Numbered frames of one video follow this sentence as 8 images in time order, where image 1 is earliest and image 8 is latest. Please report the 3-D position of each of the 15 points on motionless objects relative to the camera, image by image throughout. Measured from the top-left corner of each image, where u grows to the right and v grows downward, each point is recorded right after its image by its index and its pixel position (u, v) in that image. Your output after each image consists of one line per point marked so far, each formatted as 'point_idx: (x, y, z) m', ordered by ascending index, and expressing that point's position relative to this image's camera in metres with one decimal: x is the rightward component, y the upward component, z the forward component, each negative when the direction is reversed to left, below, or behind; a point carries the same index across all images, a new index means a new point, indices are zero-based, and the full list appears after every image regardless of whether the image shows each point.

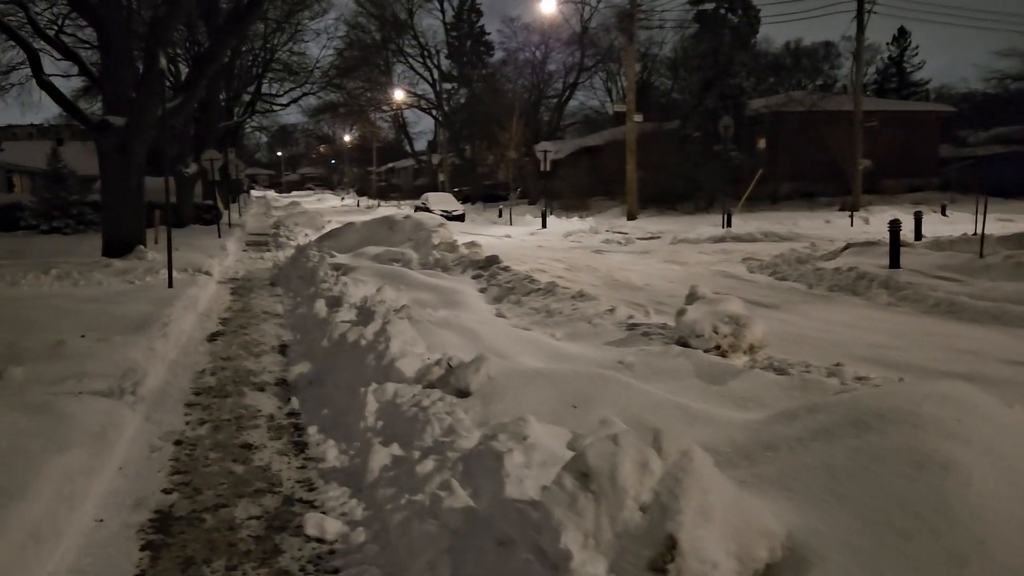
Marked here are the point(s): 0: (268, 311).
0: (-3.6, -0.3, +11.7) m
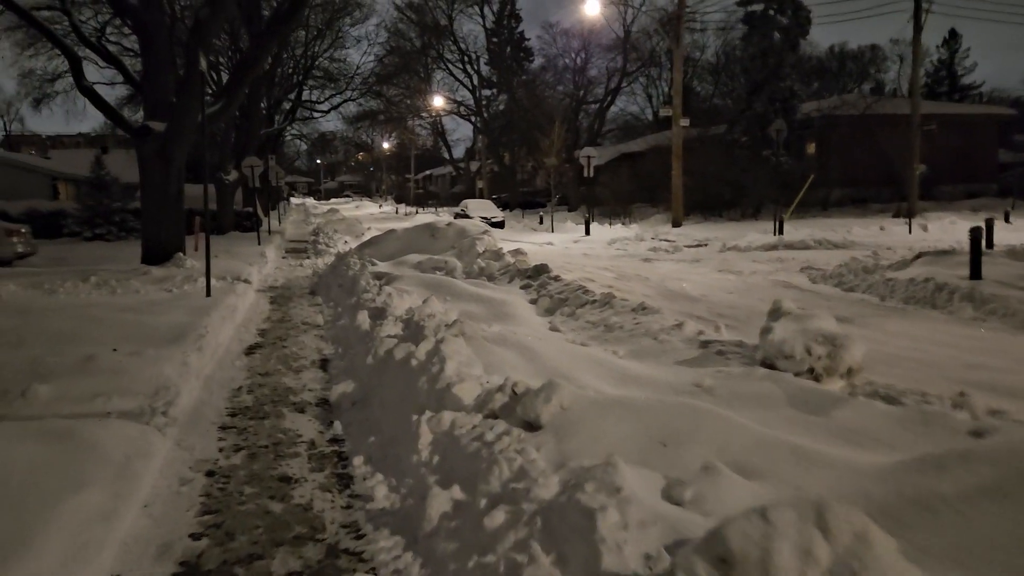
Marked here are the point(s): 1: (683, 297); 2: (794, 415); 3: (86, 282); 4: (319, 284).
0: (-2.9, -0.5, +11.2) m
1: (+2.7, -0.1, +12.4) m
2: (+1.8, -0.8, +5.0) m
3: (-7.5, +0.1, +14.1) m
4: (-3.7, 0.0, +15.5) m
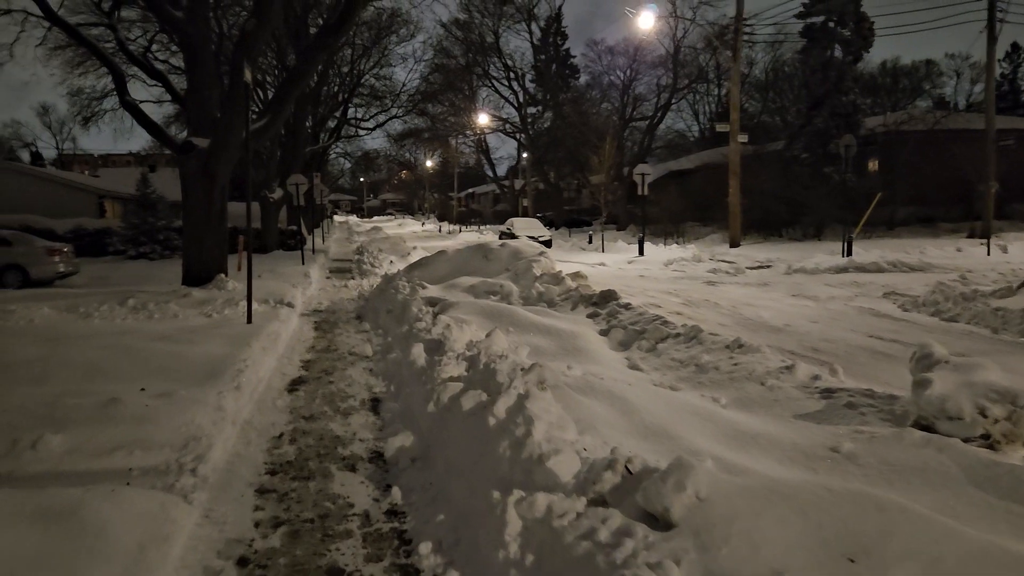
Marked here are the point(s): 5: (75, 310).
0: (-2.0, -0.8, +10.3) m
1: (+3.6, -0.5, +11.3) m
2: (+2.3, -1.0, +3.8) m
3: (-6.5, -0.3, +13.4) m
4: (-2.7, -0.4, +14.6) m
5: (-7.1, -0.4, +12.8) m
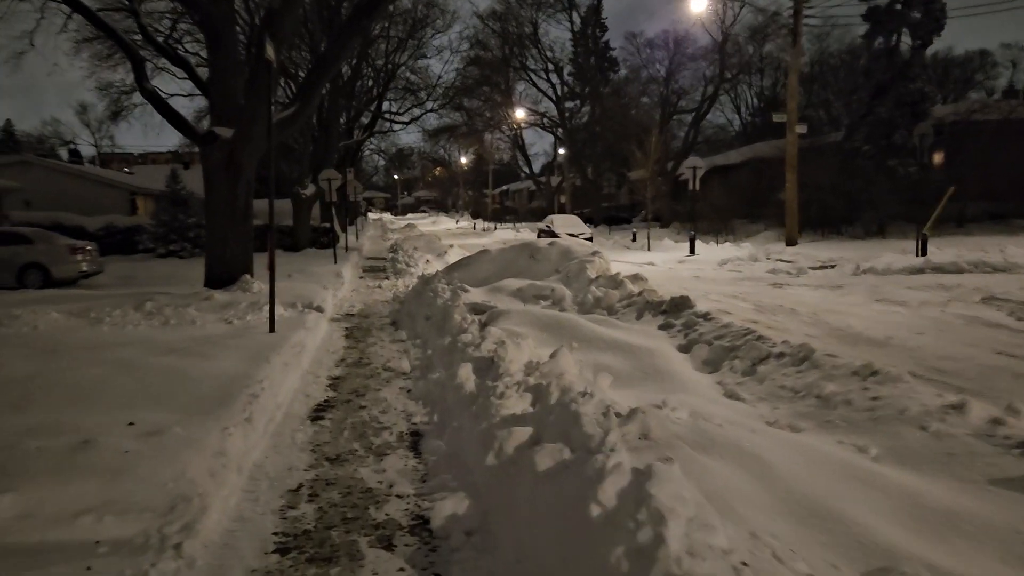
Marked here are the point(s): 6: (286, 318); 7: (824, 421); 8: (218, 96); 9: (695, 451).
0: (-1.4, -0.9, +9.0) m
1: (+4.3, -0.6, +9.7) m
2: (+2.7, -1.1, +2.3) m
3: (-5.7, -0.3, +12.3) m
4: (-1.9, -0.5, +13.3) m
5: (-6.3, -0.4, +11.7) m
6: (-3.4, -0.5, +11.8) m
7: (+2.1, -0.9, +5.3) m
8: (-5.3, +3.5, +14.5) m
9: (+0.9, -0.8, +4.0) m
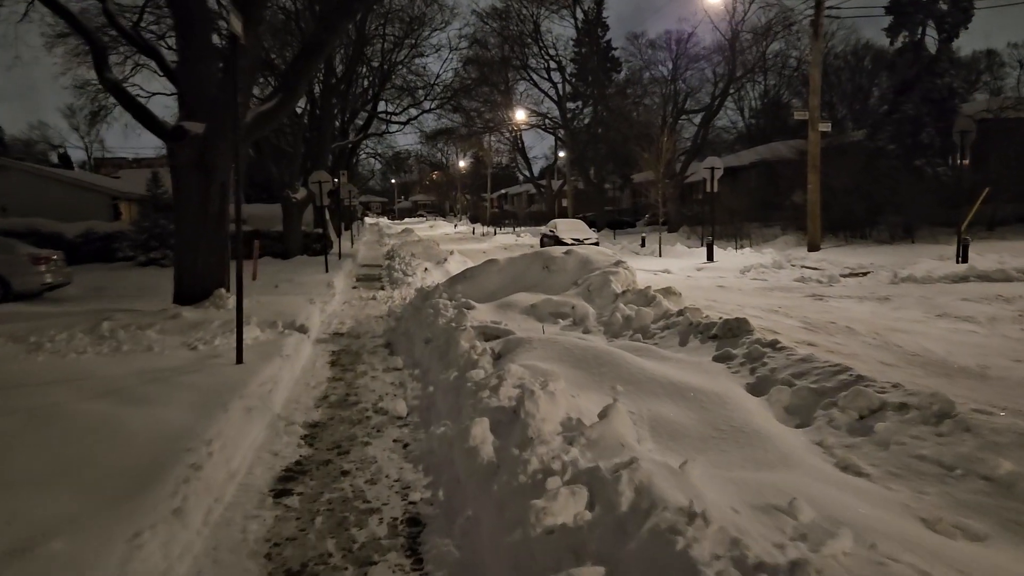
0: (-1.2, -1.1, +7.3) m
1: (+4.5, -0.8, +8.0) m
2: (+2.9, -1.3, +0.7) m
3: (-5.6, -0.6, +10.6) m
4: (-1.7, -0.7, +11.6) m
5: (-6.1, -0.6, +10.0) m
6: (-3.2, -0.7, +10.1) m
7: (+2.3, -1.0, +3.6) m
8: (-5.2, +3.2, +12.8) m
9: (+1.1, -1.0, +2.3) m
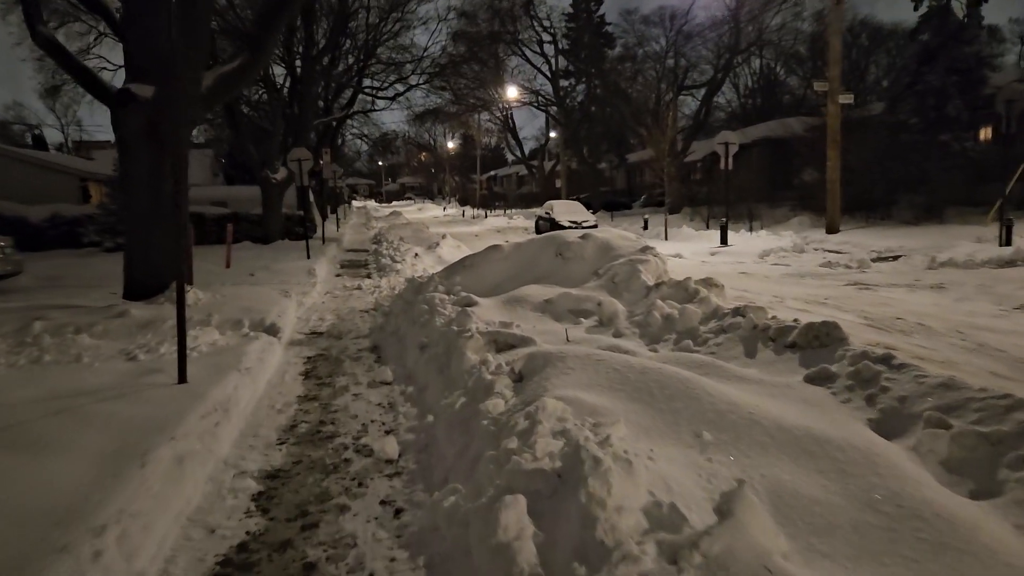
0: (-1.0, -1.1, +5.5) m
1: (+4.6, -0.8, +6.3) m
2: (+3.2, -1.4, -1.1) m
3: (-5.4, -0.5, +8.7) m
4: (-1.6, -0.6, +9.8) m
5: (-6.0, -0.6, +8.1) m
6: (-3.0, -0.6, +8.3) m
7: (+2.5, -1.1, +1.8) m
8: (-5.1, +3.3, +10.8) m
9: (+1.4, -1.1, +0.5) m
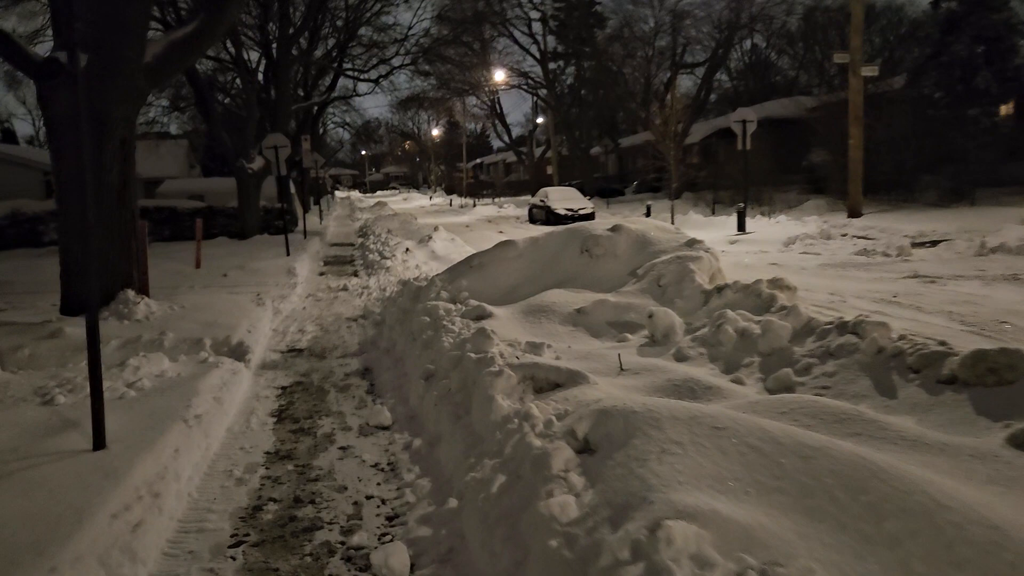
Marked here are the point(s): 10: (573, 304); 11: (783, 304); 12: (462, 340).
0: (-0.7, -1.2, +3.7) m
1: (+4.9, -0.8, +4.6) m
2: (+3.6, -1.6, -2.8) m
3: (-5.2, -0.7, +6.8) m
4: (-1.4, -0.7, +8.0) m
5: (-5.7, -0.8, +6.3) m
6: (-2.8, -0.8, +6.5) m
7: (+2.9, -1.2, +0.1) m
8: (-5.0, +3.2, +8.9) m
9: (+1.7, -1.2, -1.2) m
10: (+0.6, -0.1, +7.6) m
11: (+2.2, -0.1, +6.4) m
12: (-0.4, -0.4, +6.5) m
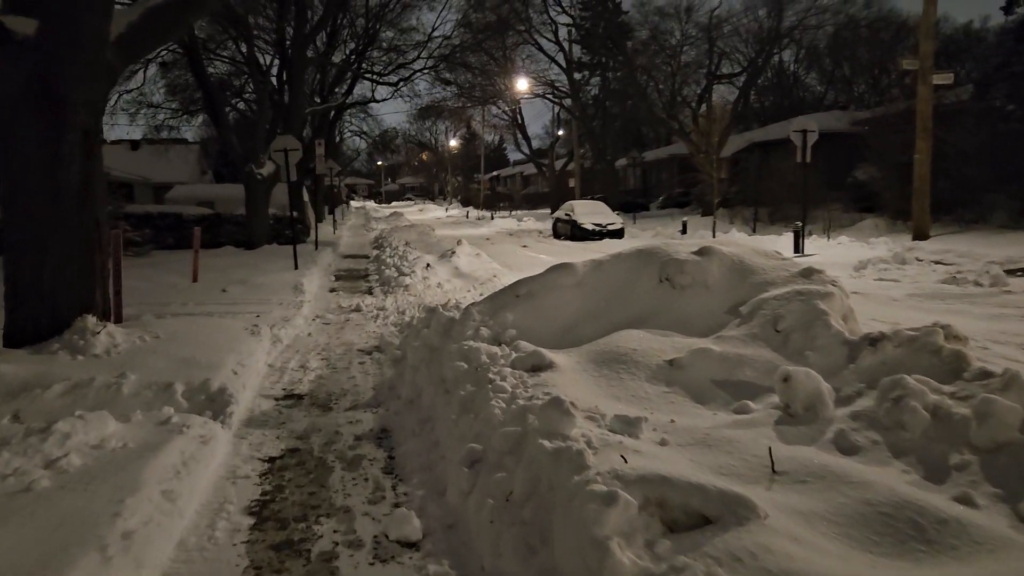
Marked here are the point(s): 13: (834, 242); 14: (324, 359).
0: (-0.3, -1.5, +1.8) m
1: (+5.3, -1.1, +2.6) m
2: (+3.9, -1.8, -4.8) m
3: (-4.7, -0.9, +5.0) m
4: (-0.9, -1.0, +6.1) m
5: (-5.3, -0.9, +4.4) m
6: (-2.3, -1.0, +4.6) m
7: (+3.2, -1.5, -1.8) m
8: (-4.4, +3.0, +7.1) m
9: (+2.1, -1.4, -3.2) m
10: (+1.1, -0.4, +5.6) m
11: (+2.7, -0.5, +4.5) m
12: (+0.1, -0.7, +4.6) m
13: (+7.4, +1.1, +18.5) m
14: (-2.0, -0.8, +8.7) m
